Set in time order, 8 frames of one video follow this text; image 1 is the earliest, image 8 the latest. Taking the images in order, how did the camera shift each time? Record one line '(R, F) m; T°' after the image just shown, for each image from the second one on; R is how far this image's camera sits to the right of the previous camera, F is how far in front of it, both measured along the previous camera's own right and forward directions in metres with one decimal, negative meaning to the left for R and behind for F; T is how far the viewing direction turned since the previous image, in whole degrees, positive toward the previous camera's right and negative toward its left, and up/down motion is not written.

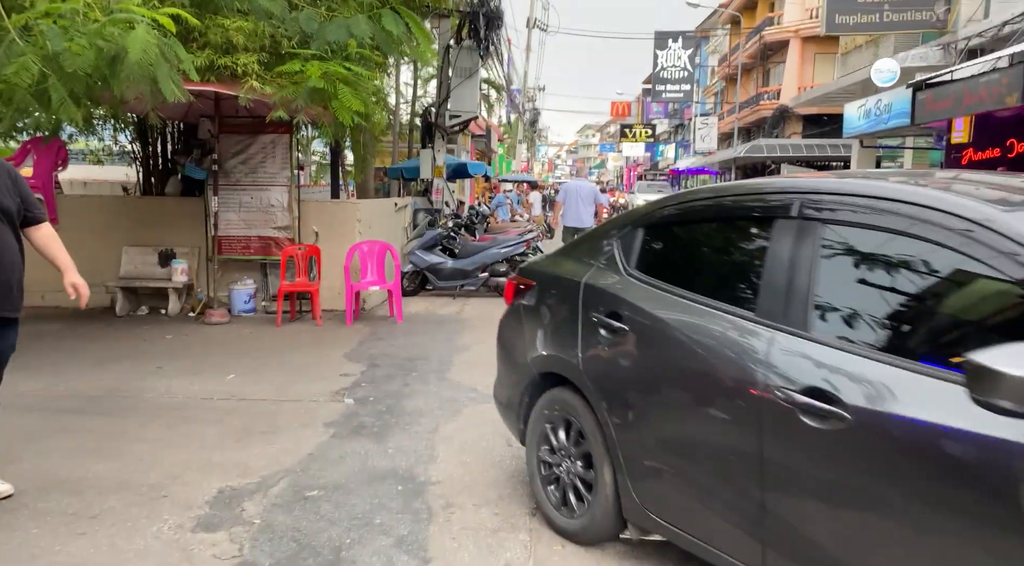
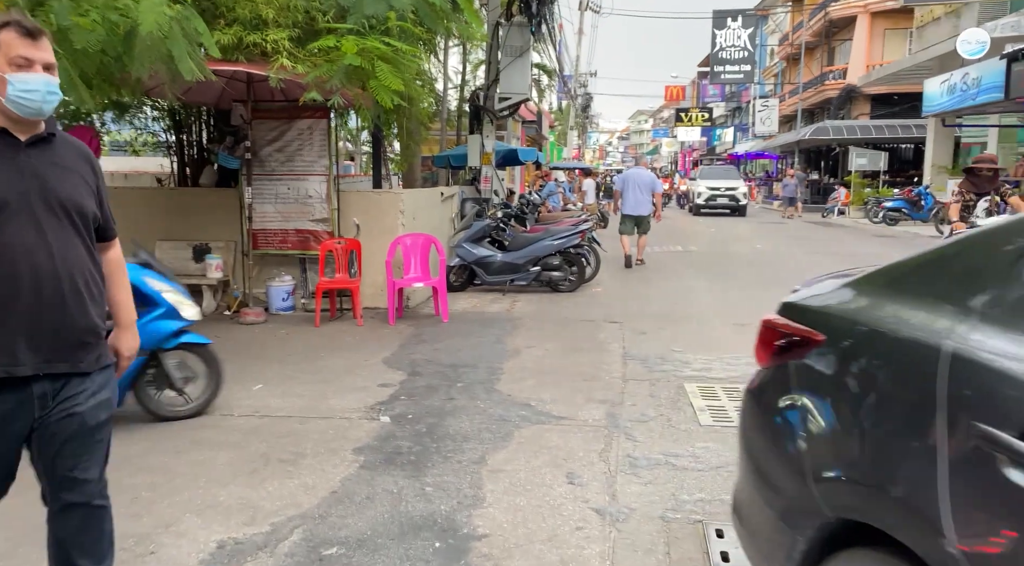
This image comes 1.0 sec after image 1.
(0.0, +0.8) m; -4°
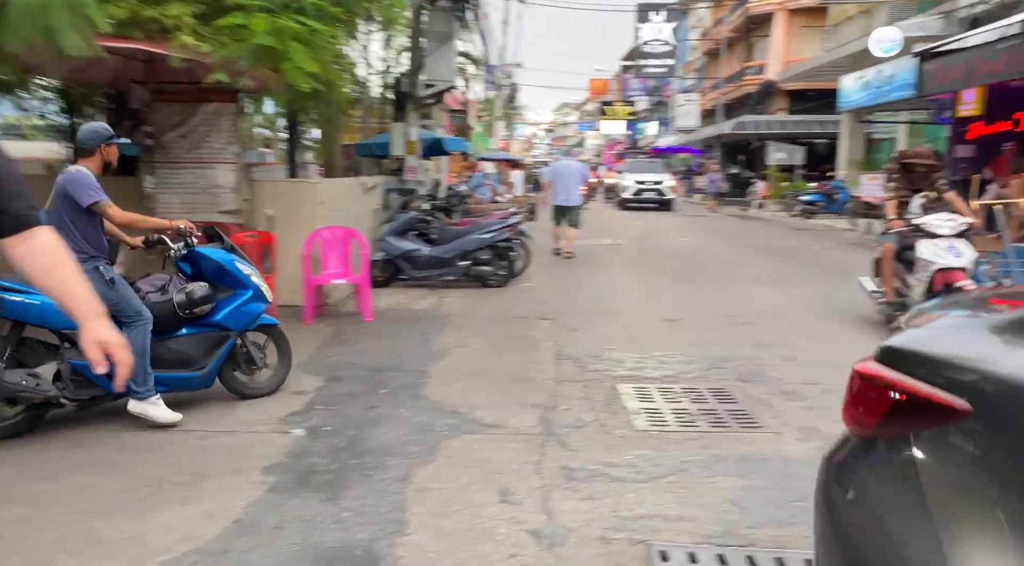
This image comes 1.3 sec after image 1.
(0.0, +0.3) m; +5°
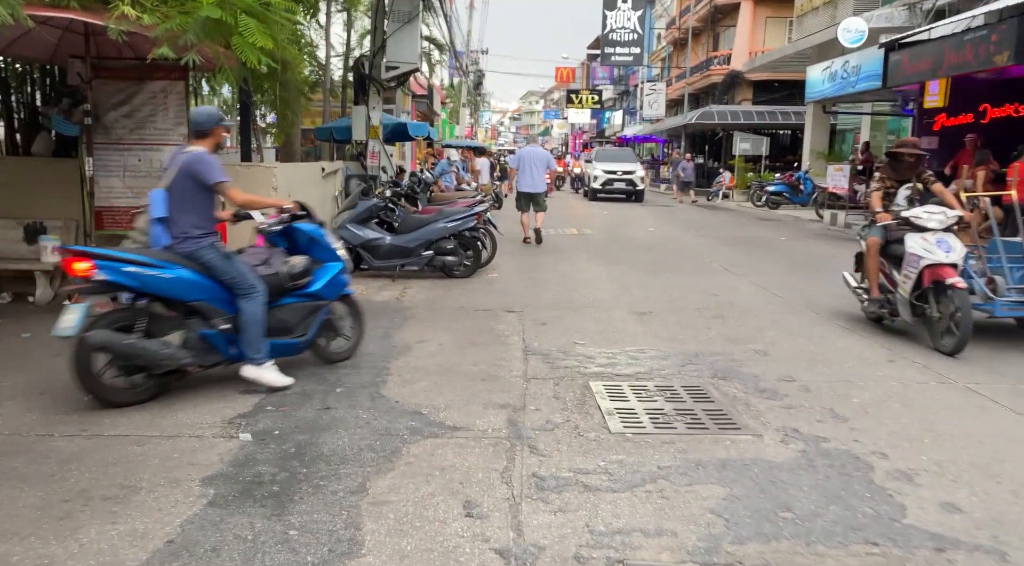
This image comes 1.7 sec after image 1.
(0.0, +0.3) m; +2°
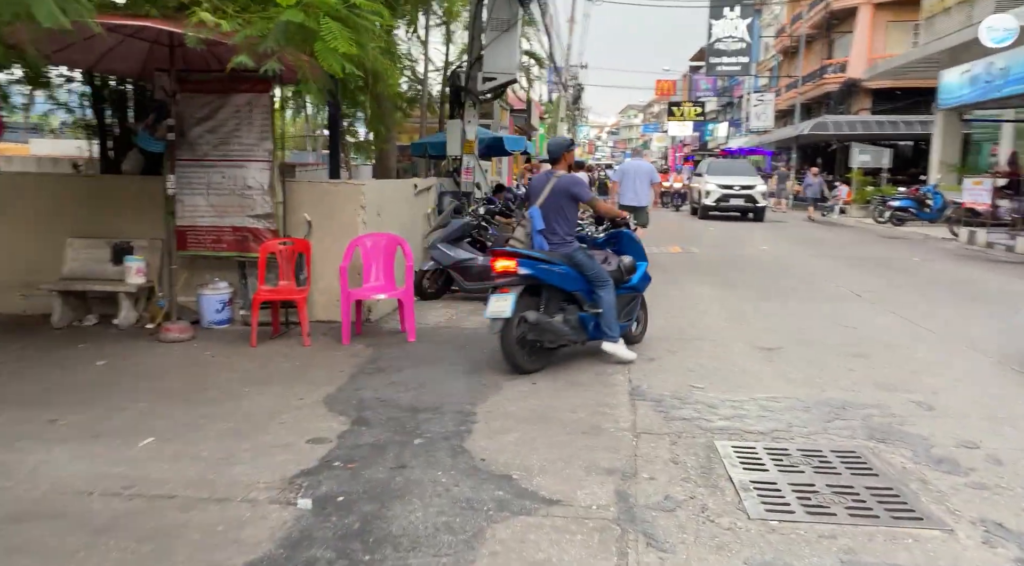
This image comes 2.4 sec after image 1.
(-0.1, +0.7) m; -7°
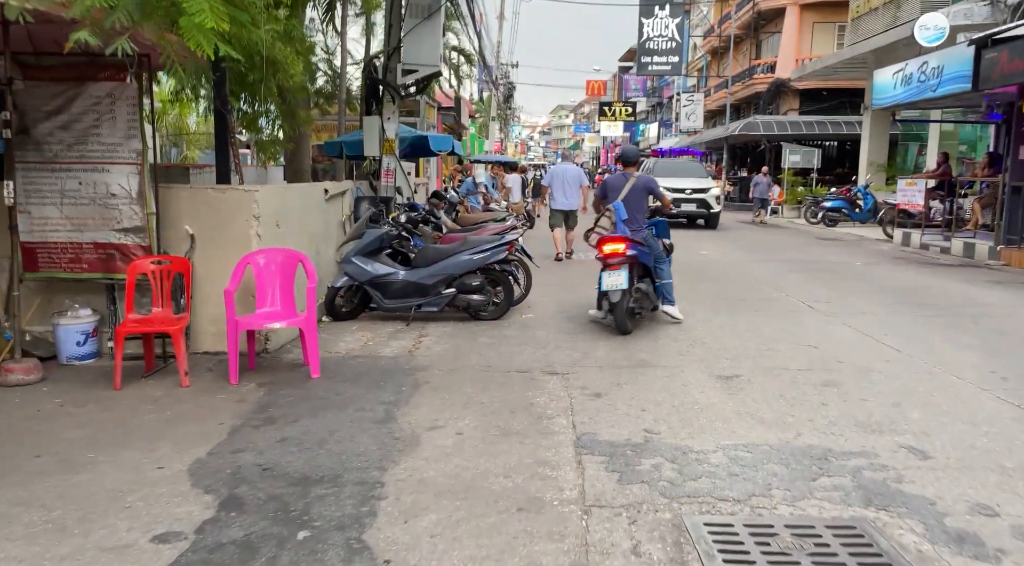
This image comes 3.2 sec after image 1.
(+0.1, +0.9) m; +5°
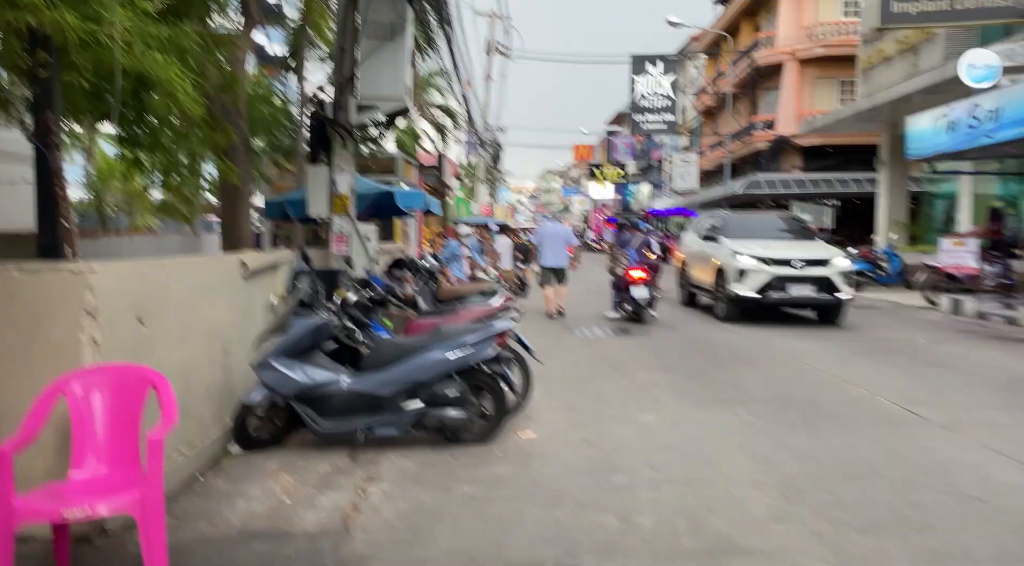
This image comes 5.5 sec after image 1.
(0.0, +2.4) m; +1°
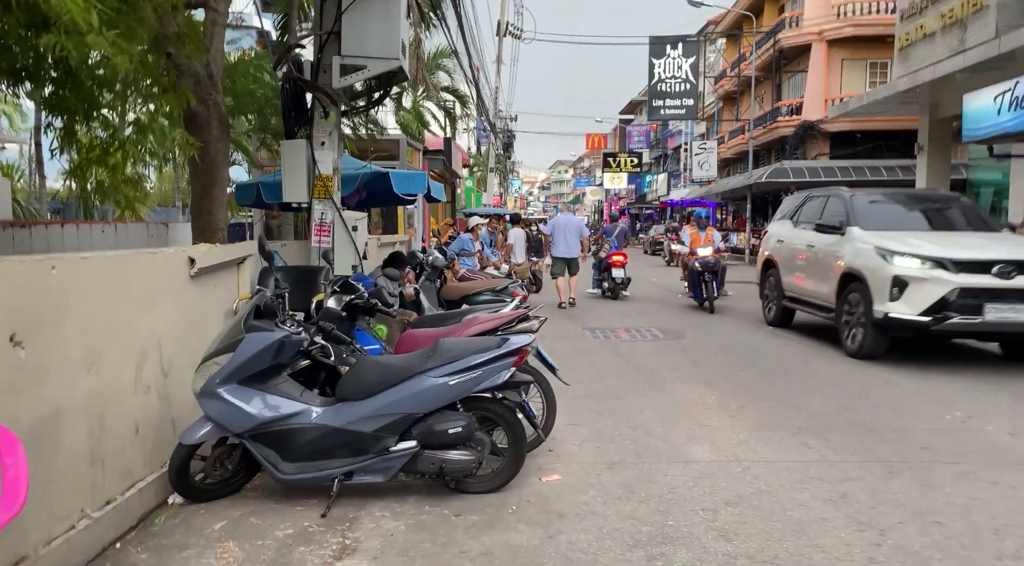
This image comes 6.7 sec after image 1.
(0.0, +1.3) m; -1°
